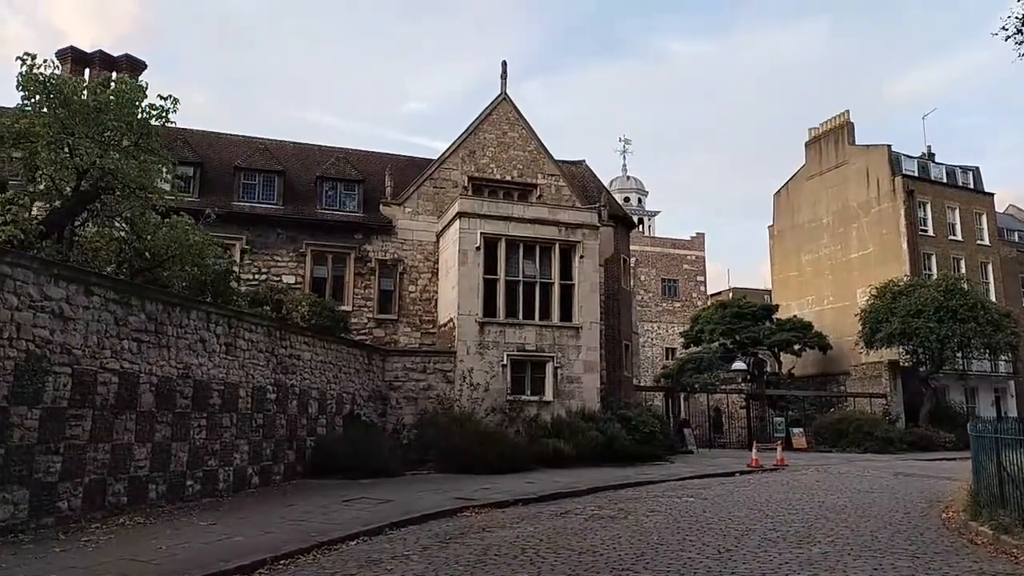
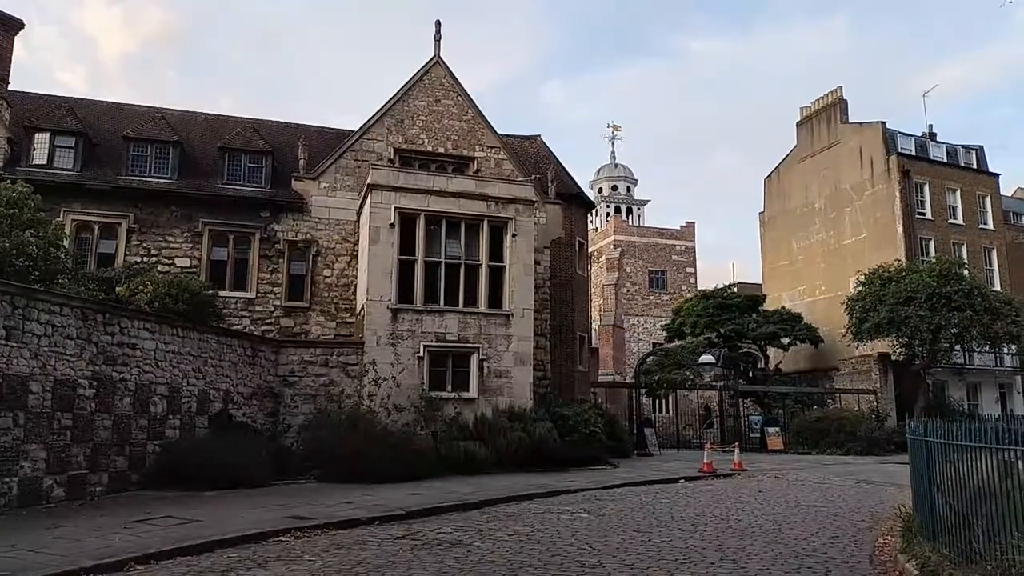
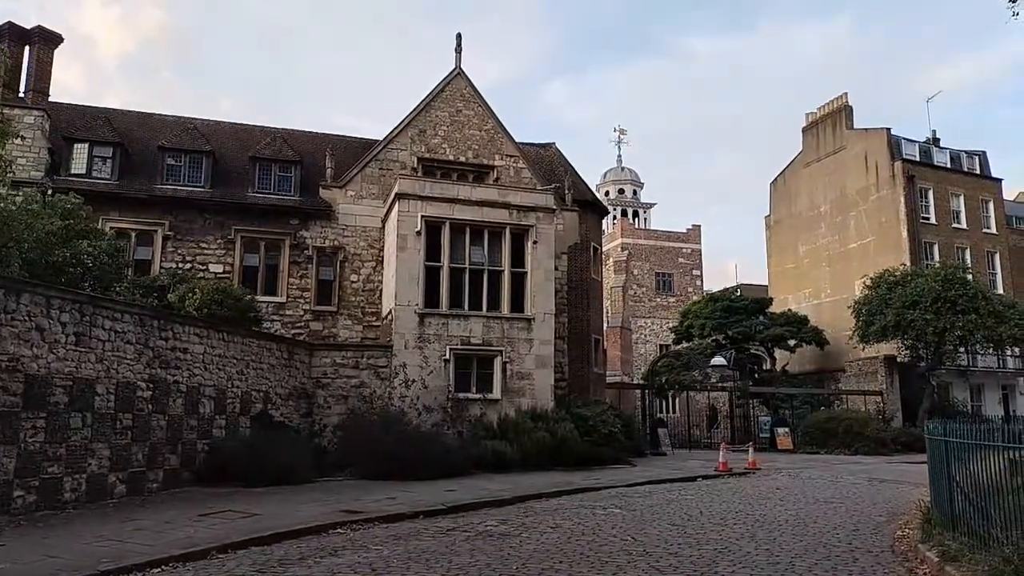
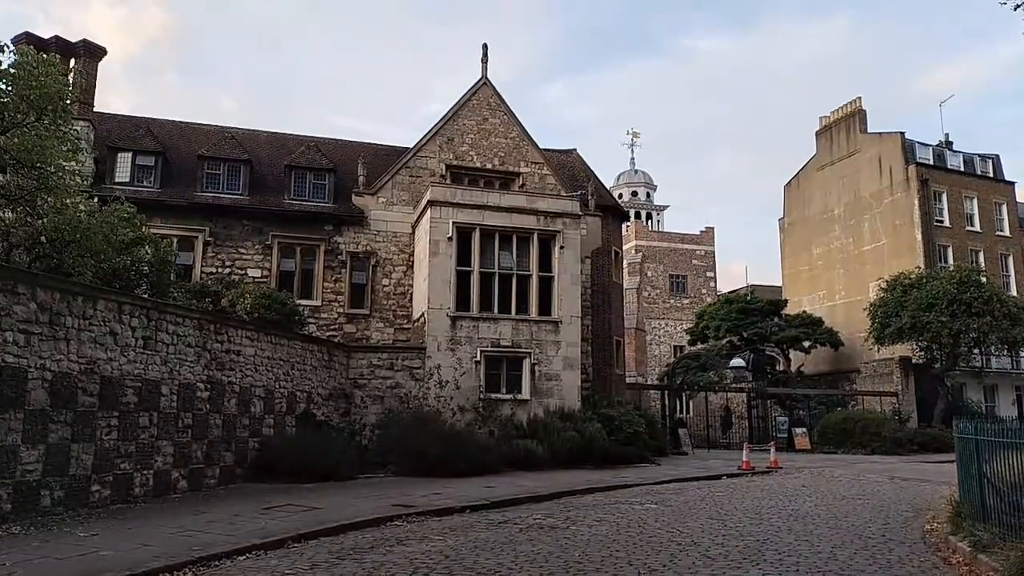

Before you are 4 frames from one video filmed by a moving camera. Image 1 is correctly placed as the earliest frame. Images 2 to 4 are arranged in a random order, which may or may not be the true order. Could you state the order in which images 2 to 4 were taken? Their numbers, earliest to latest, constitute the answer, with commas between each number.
4, 3, 2
